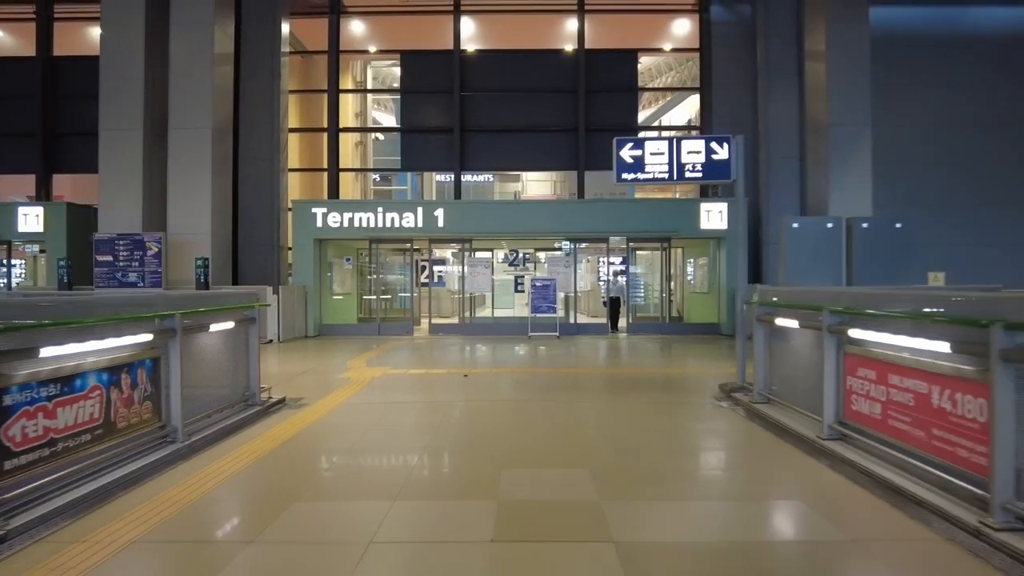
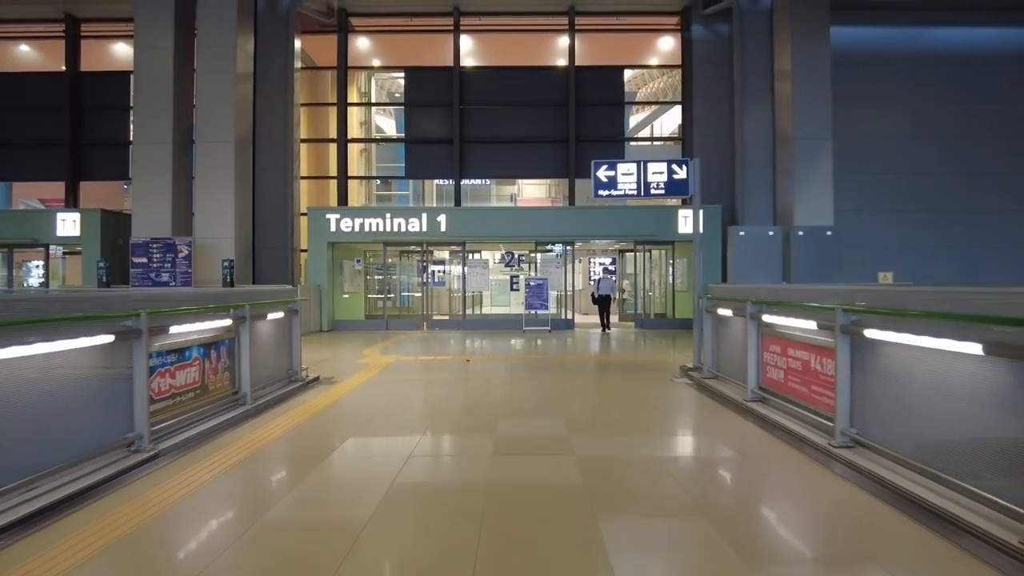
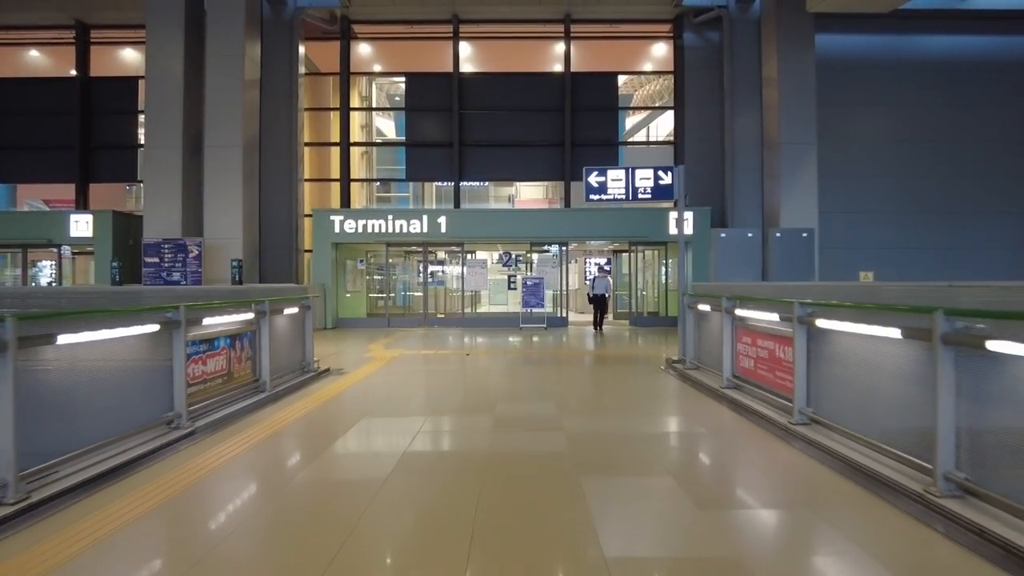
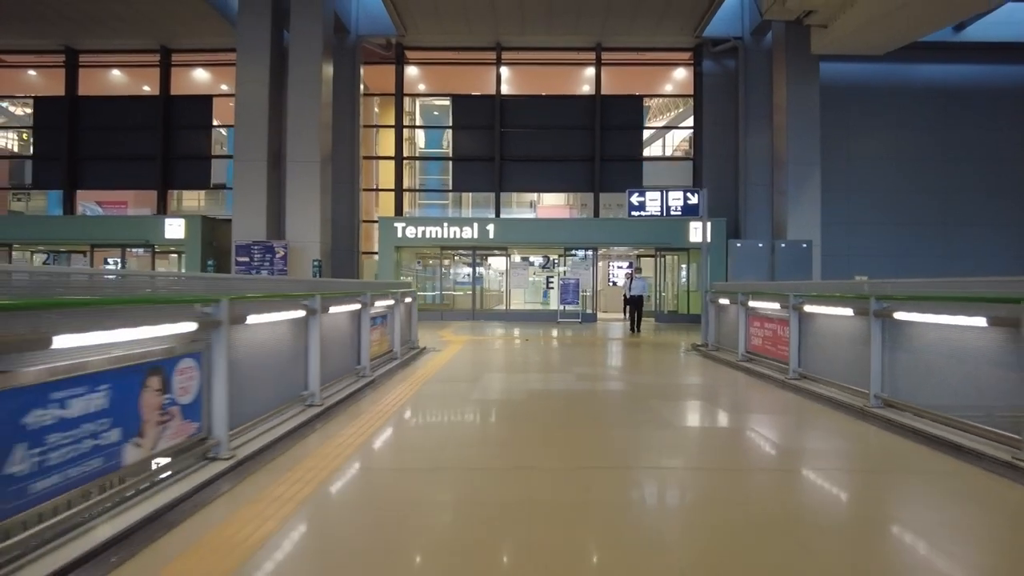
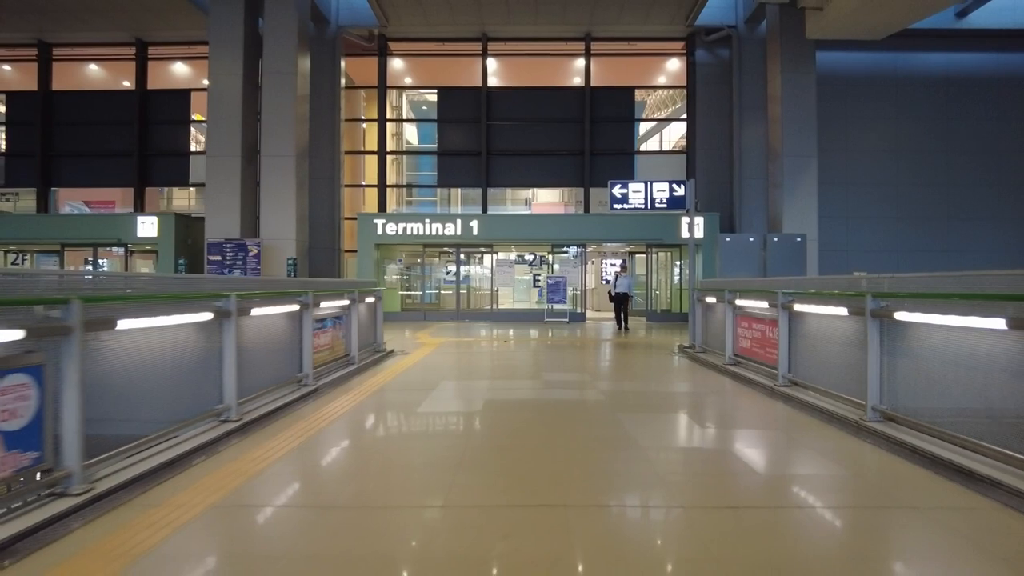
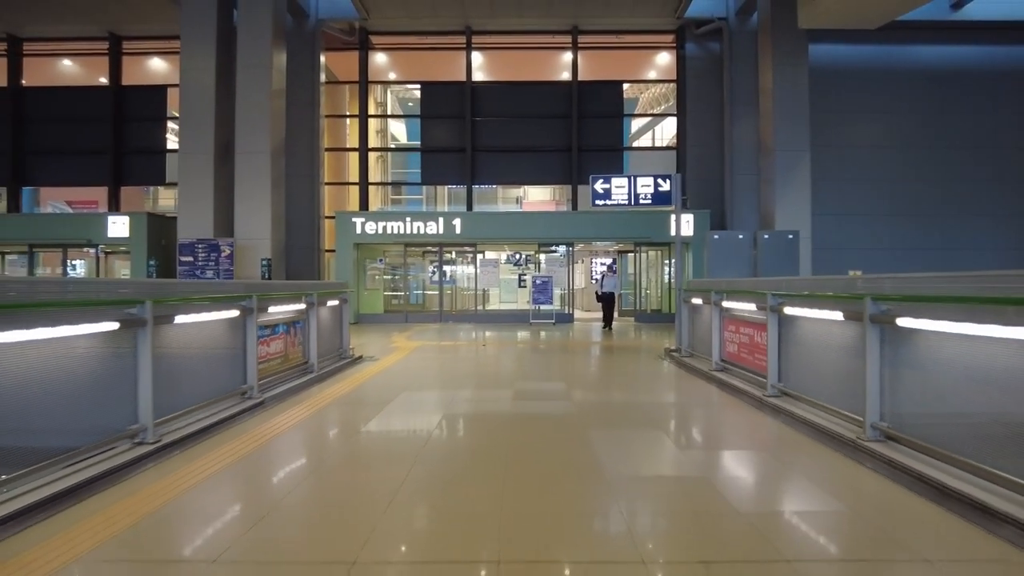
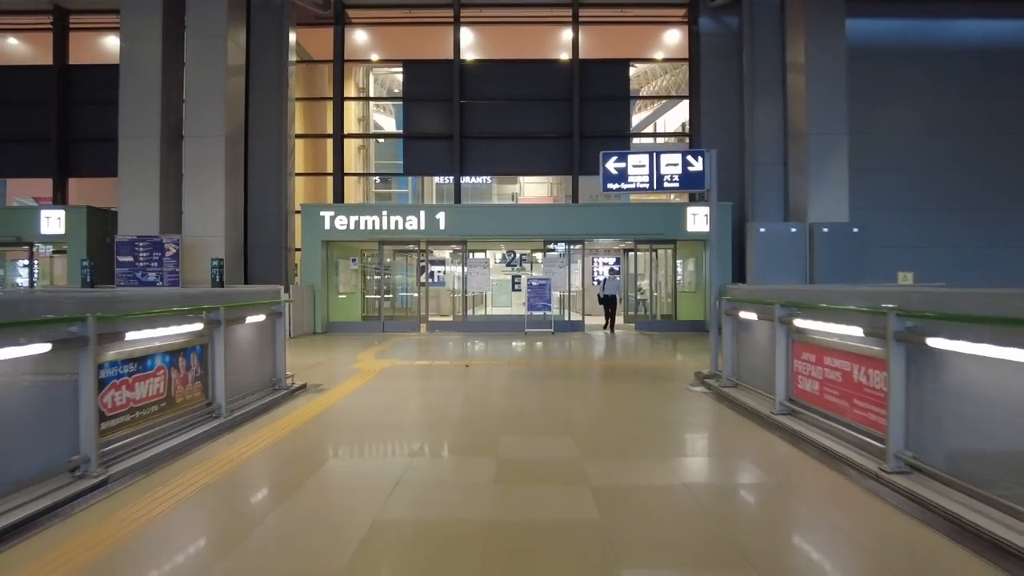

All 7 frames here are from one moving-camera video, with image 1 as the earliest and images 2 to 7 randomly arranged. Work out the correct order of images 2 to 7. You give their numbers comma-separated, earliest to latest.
7, 2, 3, 6, 5, 4
